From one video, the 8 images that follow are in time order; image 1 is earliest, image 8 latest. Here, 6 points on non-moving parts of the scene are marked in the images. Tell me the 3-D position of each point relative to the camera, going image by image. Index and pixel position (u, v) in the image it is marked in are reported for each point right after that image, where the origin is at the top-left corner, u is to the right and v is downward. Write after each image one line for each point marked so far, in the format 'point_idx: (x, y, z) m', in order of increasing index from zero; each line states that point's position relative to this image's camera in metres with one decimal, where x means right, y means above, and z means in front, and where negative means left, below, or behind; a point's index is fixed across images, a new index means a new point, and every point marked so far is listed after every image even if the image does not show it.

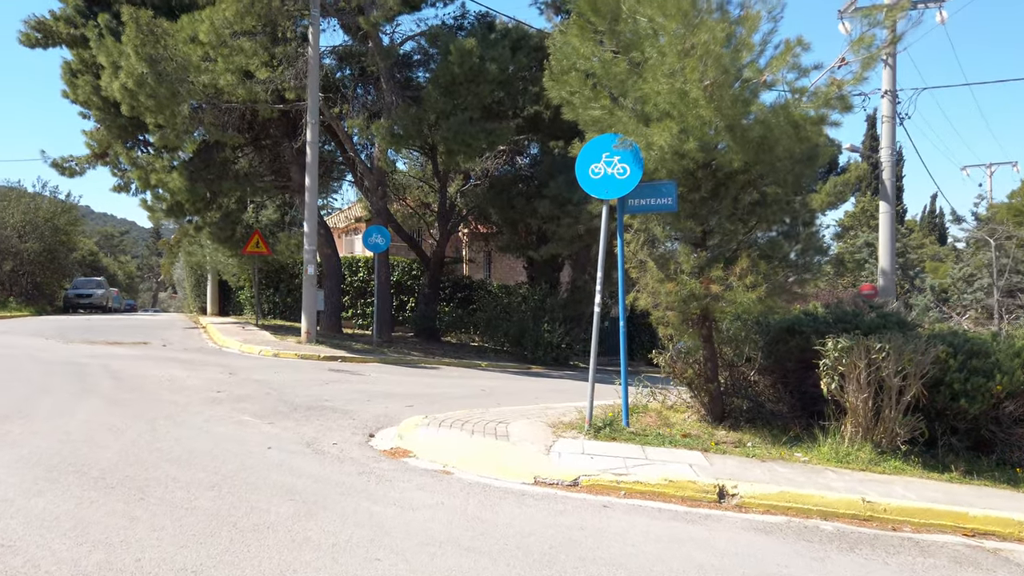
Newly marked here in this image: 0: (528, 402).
0: (+0.3, -1.8, +11.9) m
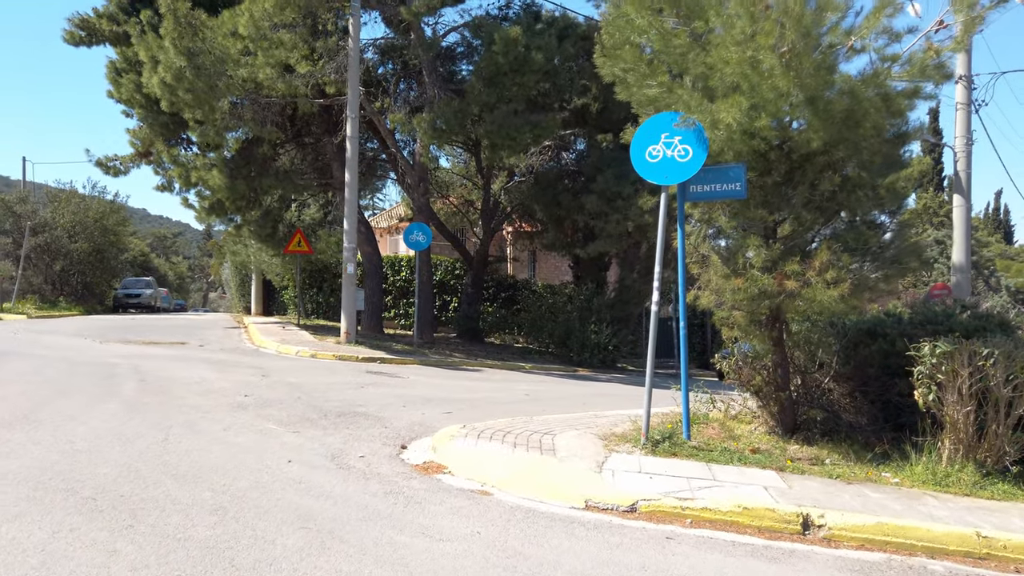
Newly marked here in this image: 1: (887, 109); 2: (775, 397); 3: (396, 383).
0: (+0.9, -1.8, +11.0) m
1: (+3.5, +1.7, +7.0) m
2: (+2.9, -1.2, +8.4) m
3: (-1.9, -1.6, +12.7) m
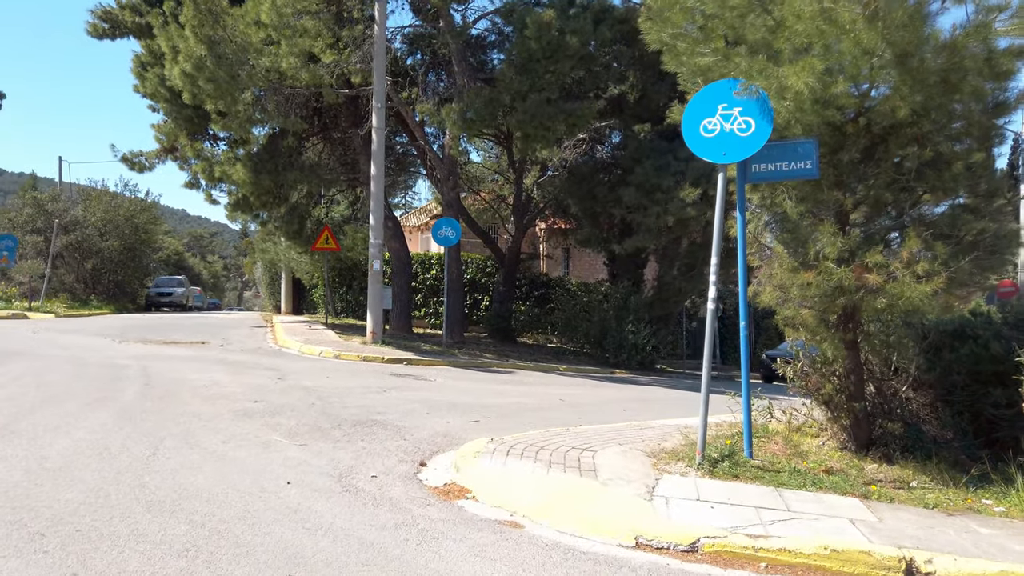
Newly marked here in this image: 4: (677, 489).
0: (+1.4, -1.7, +10.0) m
1: (+3.7, +1.7, +6.0) m
2: (+3.2, -1.2, +7.3) m
3: (-1.4, -1.5, +11.9) m
4: (+1.2, -1.5, +5.6) m
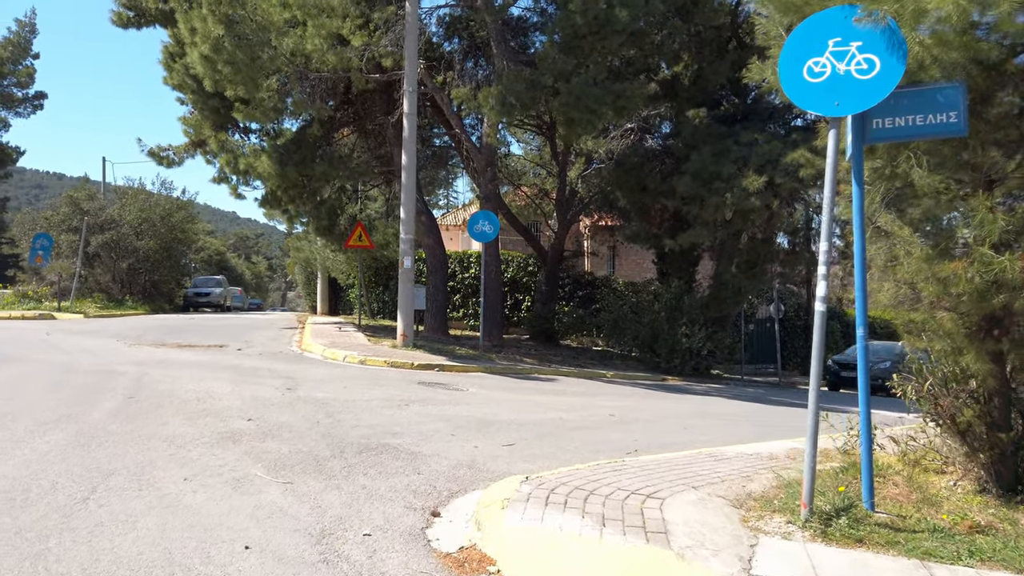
0: (+1.8, -1.7, +8.4) m
1: (+4.0, +1.7, +4.2) m
2: (+3.5, -1.1, +5.6) m
3: (-0.8, -1.5, +10.4) m
4: (+1.4, -1.4, +4.0) m
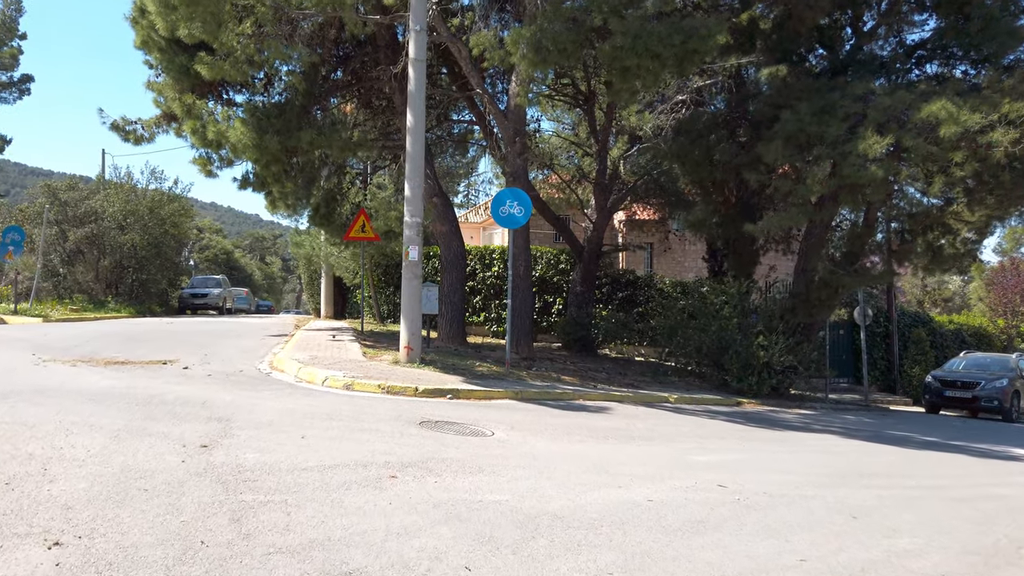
0: (+2.2, -1.6, +4.6) m
1: (+4.3, +1.8, +0.3) m
2: (+3.9, -1.1, +1.7) m
3: (-0.4, -1.5, +6.7) m
4: (+1.7, -1.4, +0.2) m
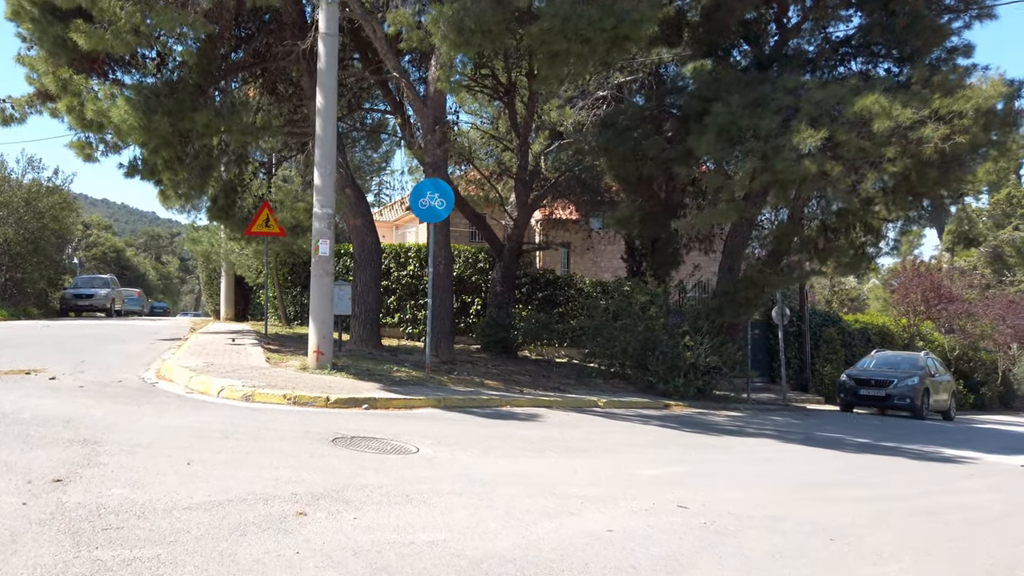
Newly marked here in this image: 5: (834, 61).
0: (+1.9, -1.6, +3.9) m
1: (+4.4, +1.8, -0.1) m
2: (+3.9, -1.0, +1.3) m
3: (-0.9, -1.4, +5.7) m
4: (+1.9, -1.3, -0.6) m
5: (+6.0, +4.2, +14.0) m
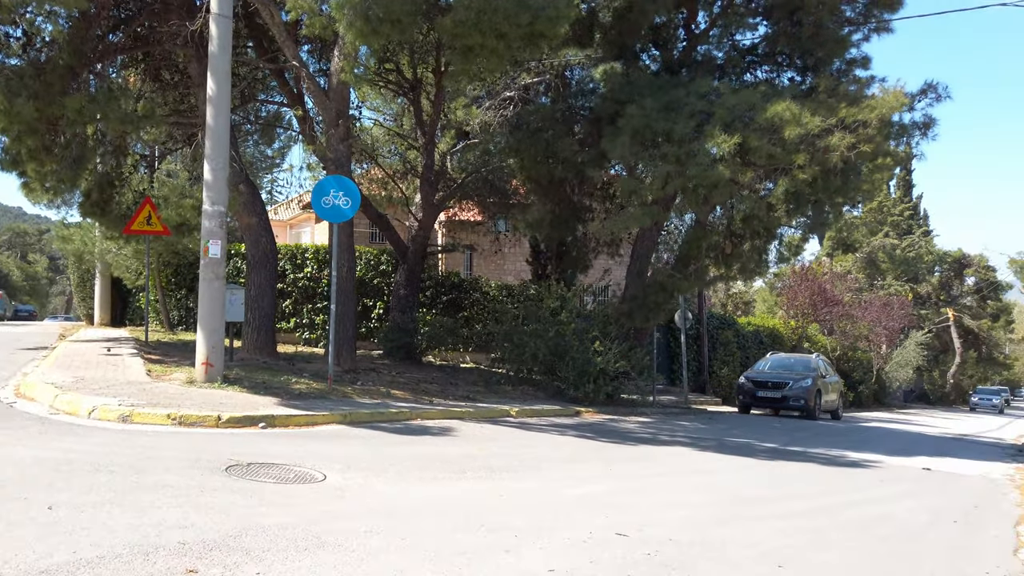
0: (+1.7, -1.7, +3.6) m
1: (+4.7, +1.8, 0.0) m
2: (+3.9, -1.1, +1.3) m
3: (-1.4, -1.5, +5.0) m
4: (+2.2, -1.4, -0.8) m
5: (+4.3, +4.1, +14.2) m
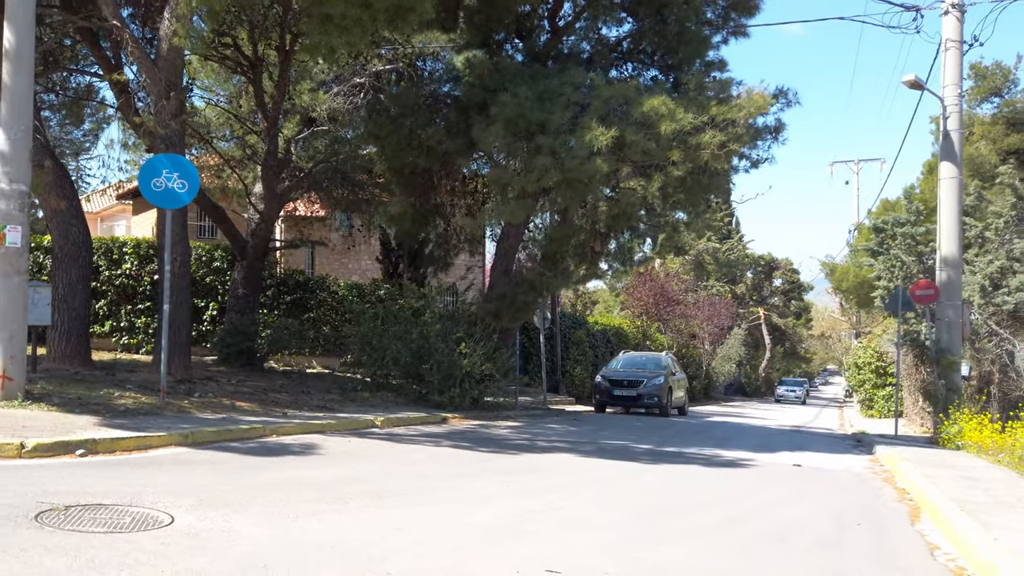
0: (+1.5, -1.6, +3.1) m
1: (+5.2, +1.8, +0.2) m
2: (+4.2, -1.1, +1.2) m
3: (-1.8, -1.4, +3.7) m
4: (+3.0, -1.3, -1.2) m
5: (+1.8, +4.1, +14.0) m
